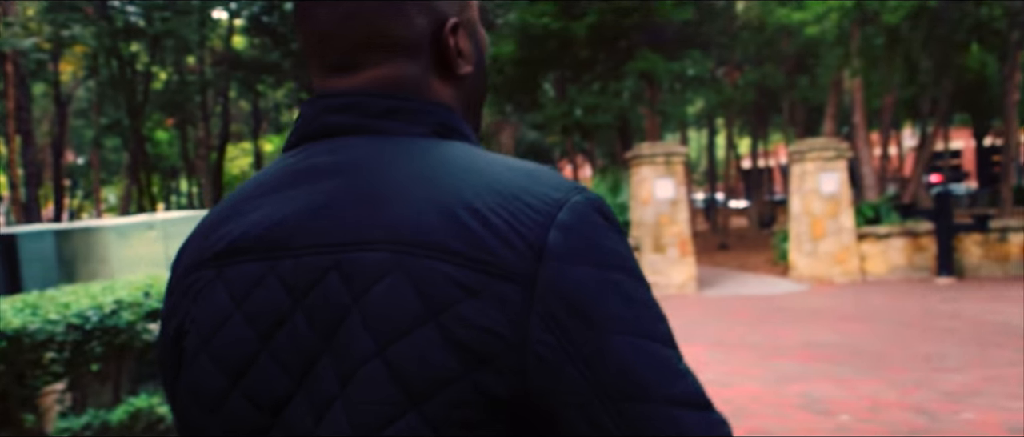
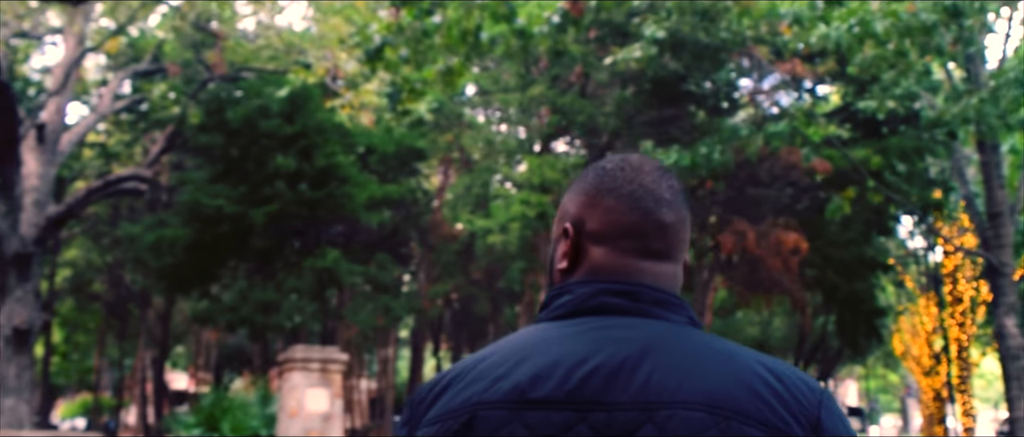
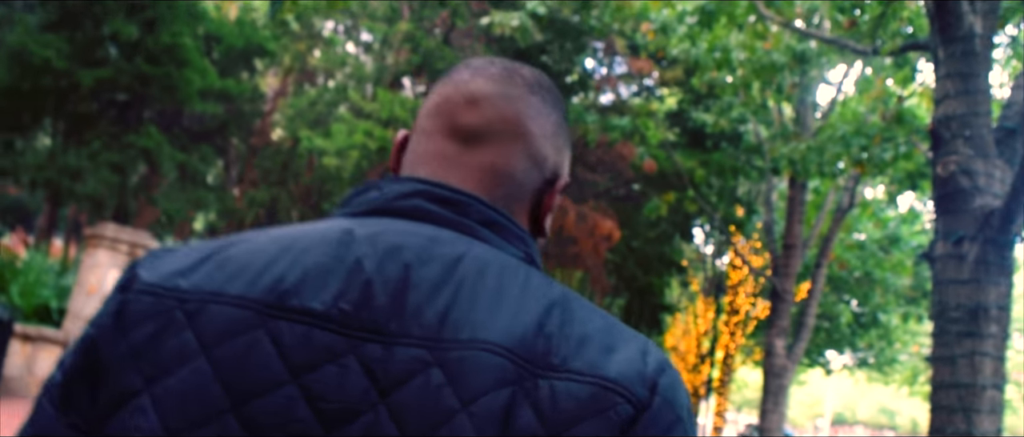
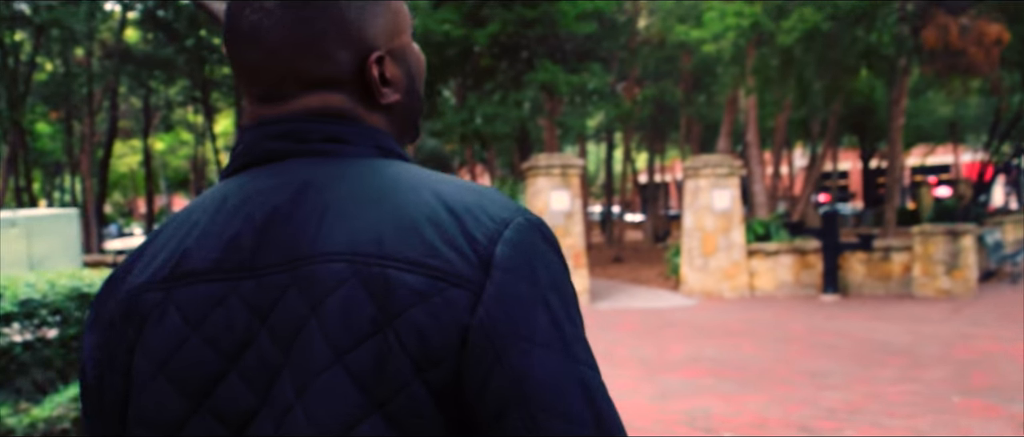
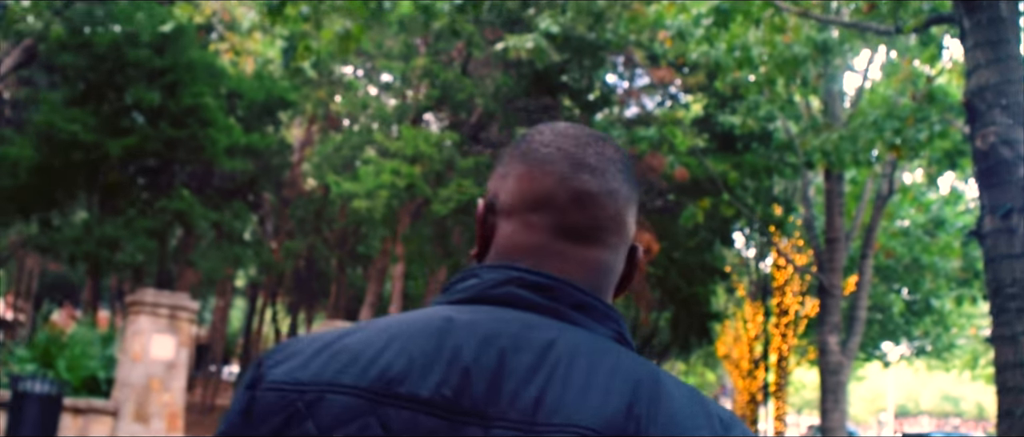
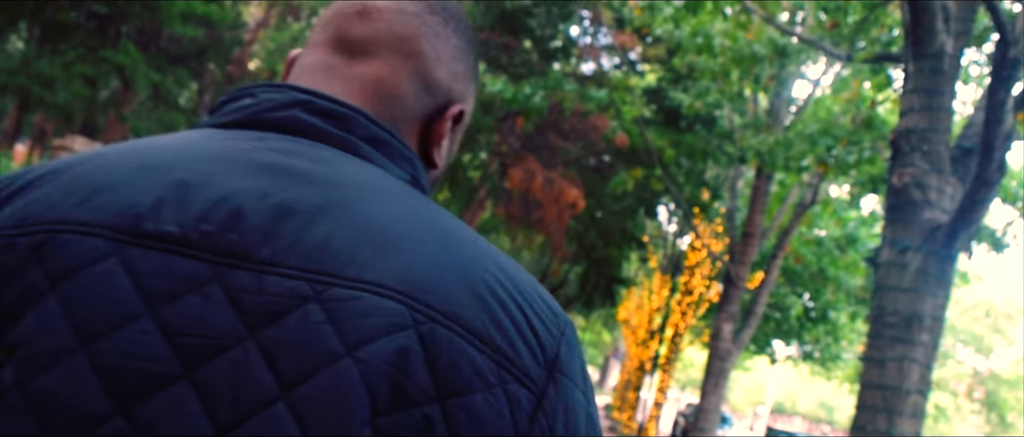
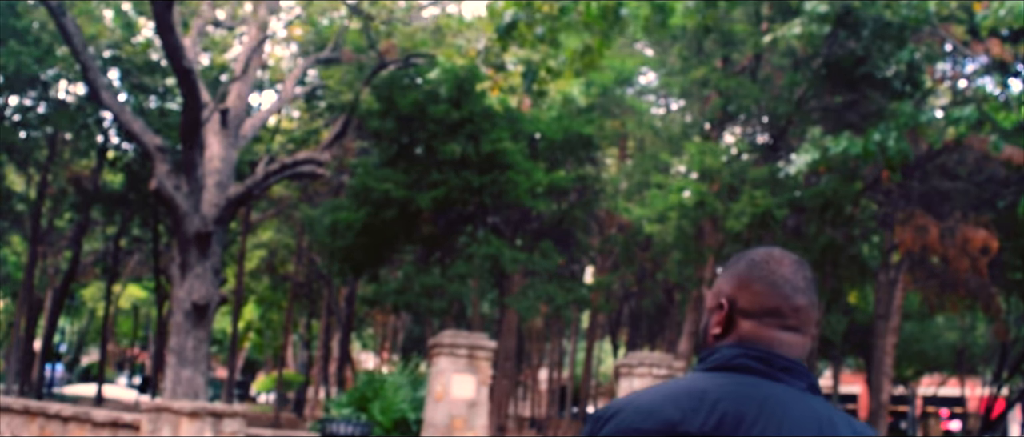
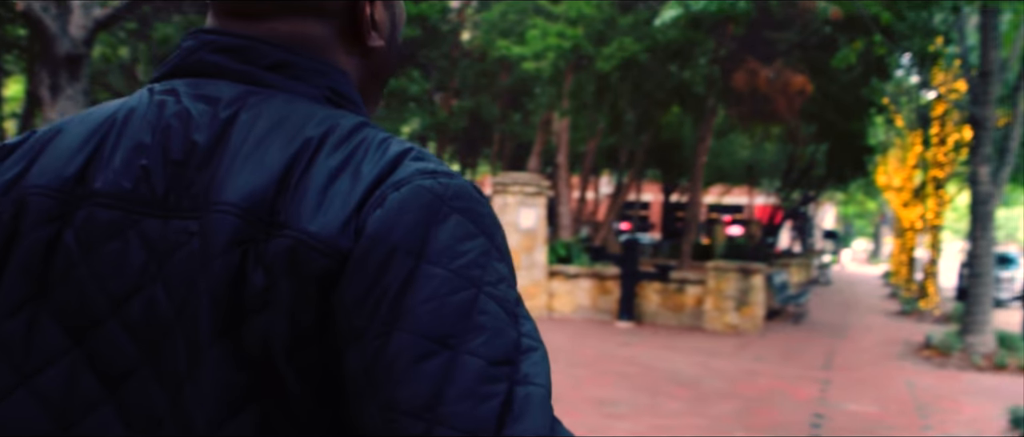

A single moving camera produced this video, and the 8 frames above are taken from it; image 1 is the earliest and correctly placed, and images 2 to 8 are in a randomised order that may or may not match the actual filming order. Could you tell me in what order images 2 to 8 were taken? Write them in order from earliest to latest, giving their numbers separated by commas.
4, 8, 6, 3, 5, 2, 7
